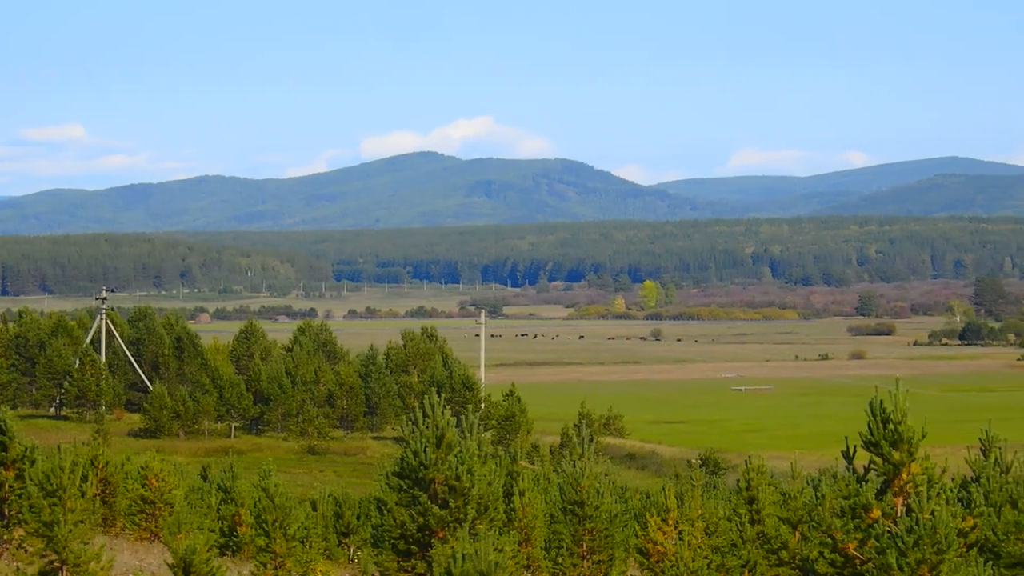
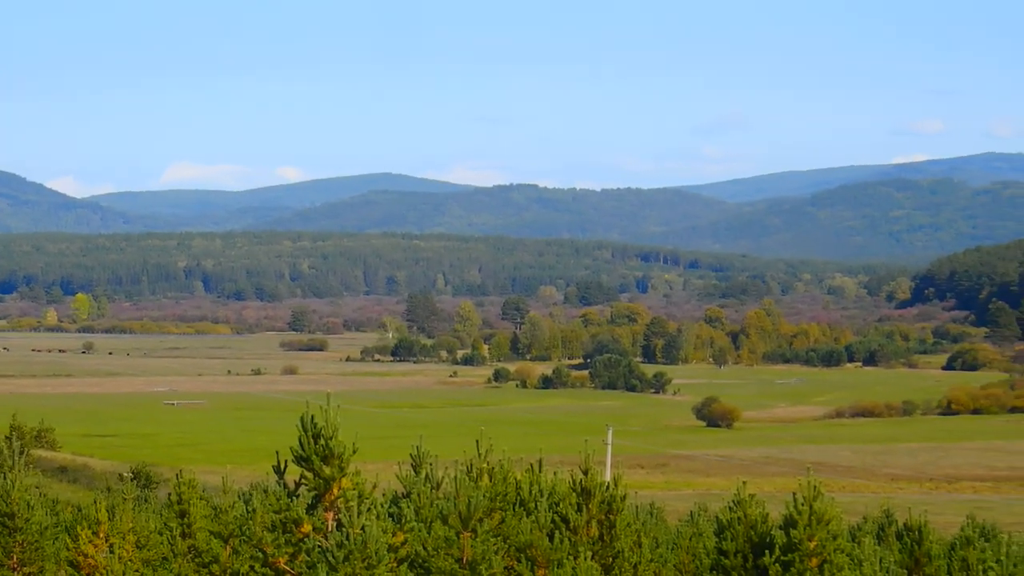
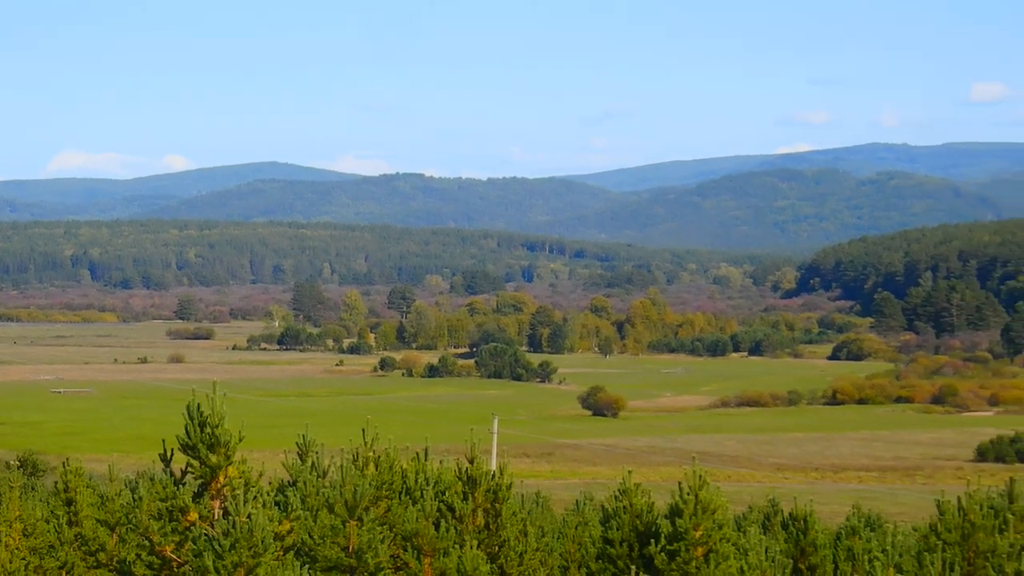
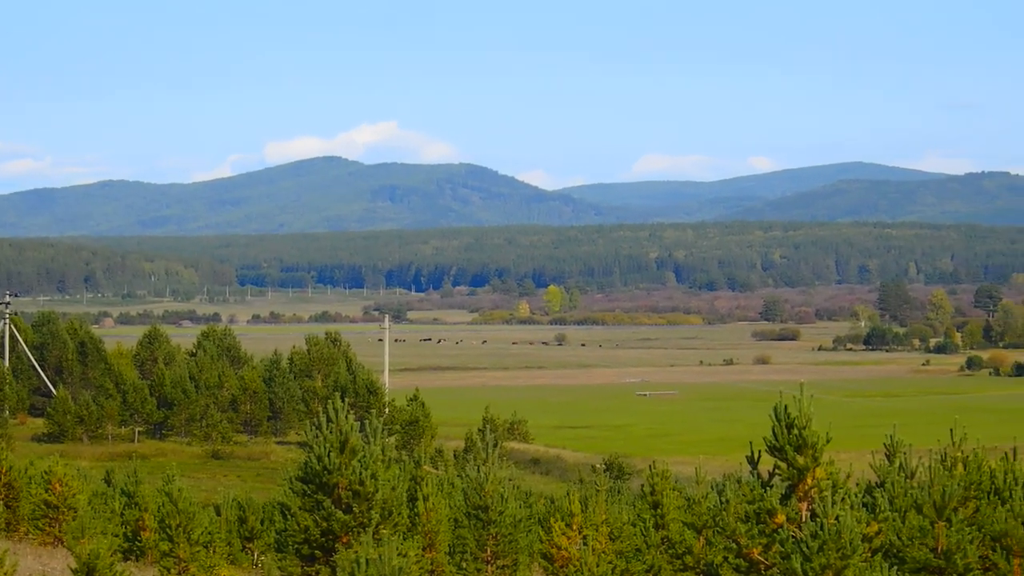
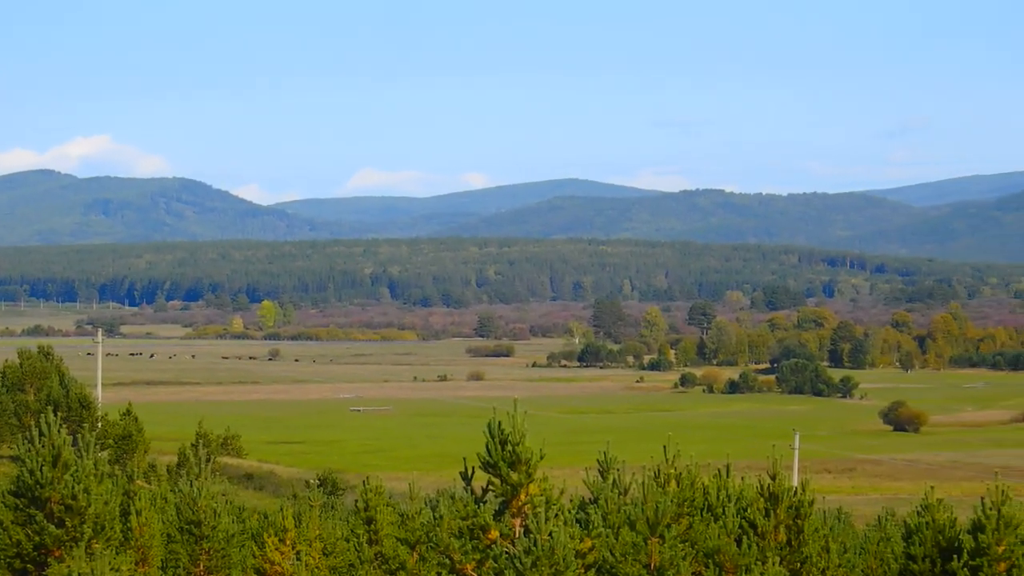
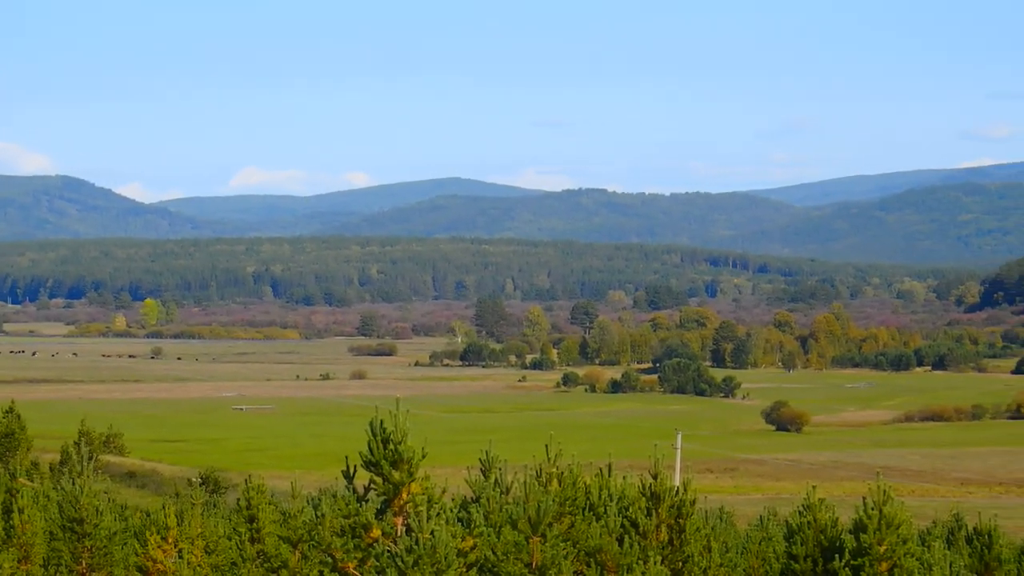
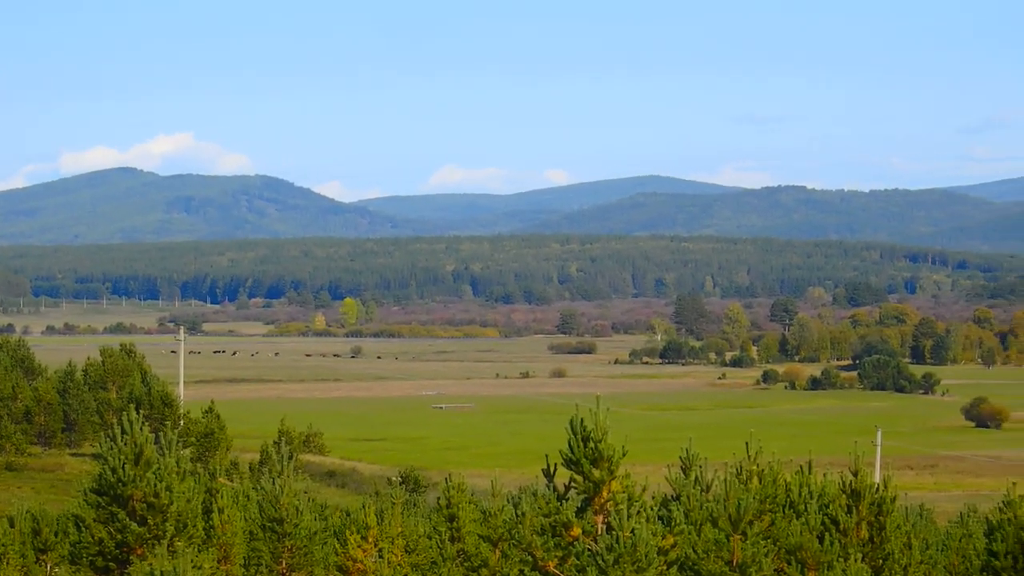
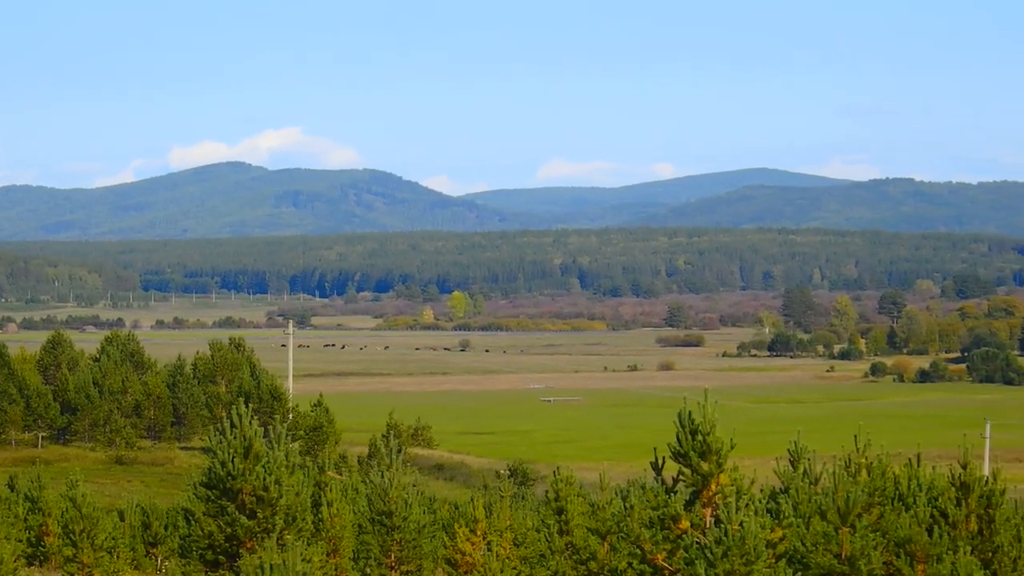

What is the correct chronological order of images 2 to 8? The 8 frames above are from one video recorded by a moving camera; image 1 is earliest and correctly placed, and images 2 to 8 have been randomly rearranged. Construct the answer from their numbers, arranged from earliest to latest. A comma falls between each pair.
4, 8, 7, 5, 6, 2, 3
